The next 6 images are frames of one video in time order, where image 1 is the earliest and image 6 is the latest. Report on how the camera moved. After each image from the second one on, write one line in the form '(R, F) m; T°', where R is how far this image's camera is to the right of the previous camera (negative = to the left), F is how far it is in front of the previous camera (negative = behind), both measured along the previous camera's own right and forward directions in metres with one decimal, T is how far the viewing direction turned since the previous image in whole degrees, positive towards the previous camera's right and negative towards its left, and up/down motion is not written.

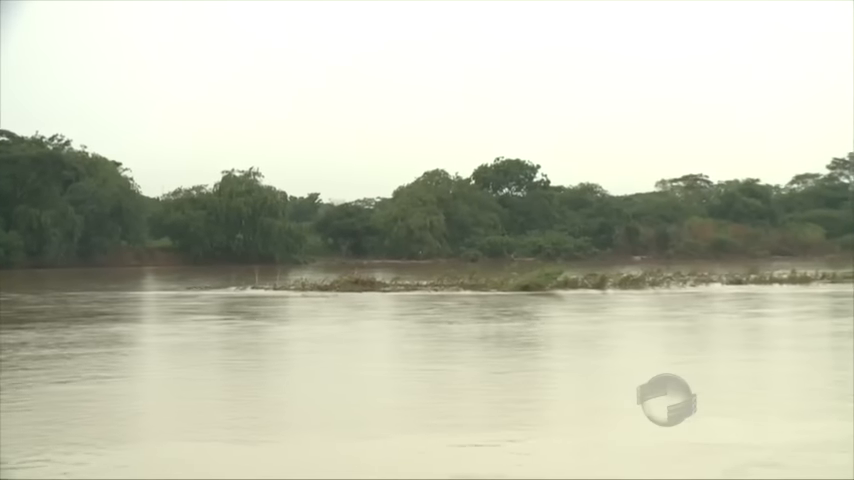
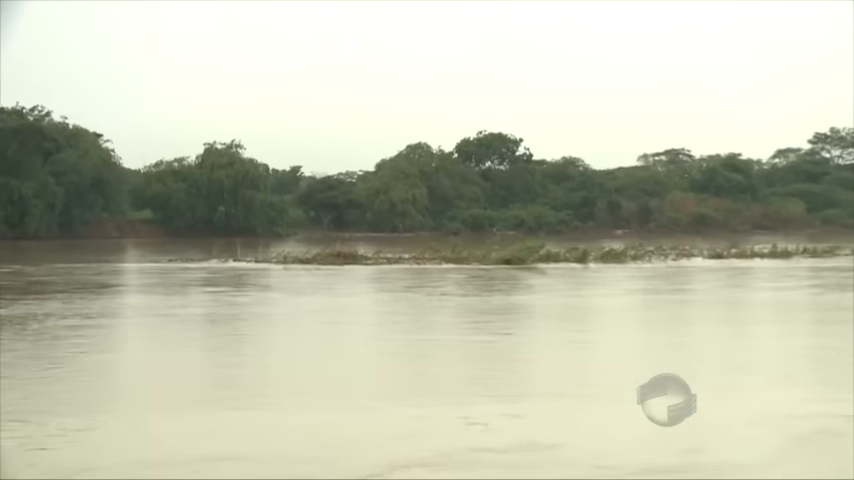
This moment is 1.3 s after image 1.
(+0.4, 0.0) m; -1°
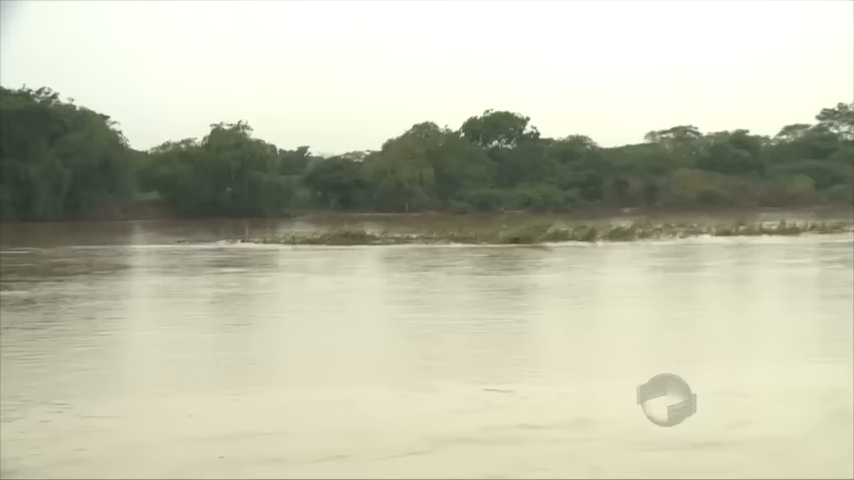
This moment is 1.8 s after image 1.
(-0.1, 0.0) m; 0°
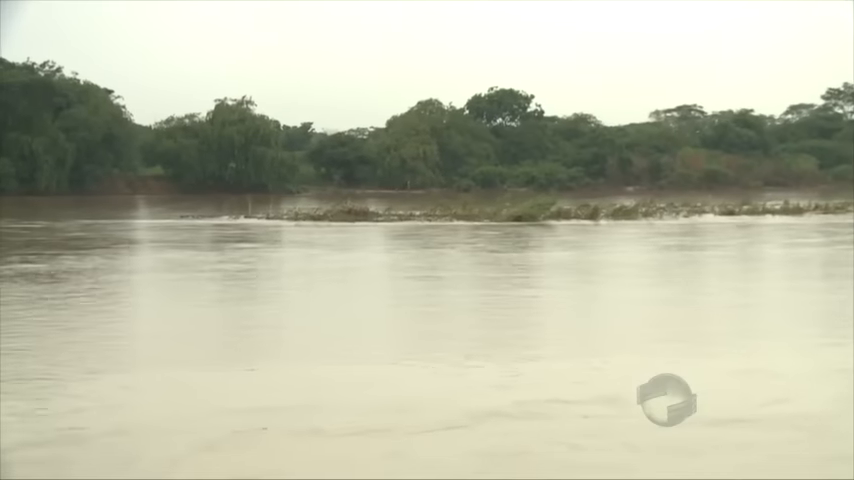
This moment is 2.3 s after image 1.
(-0.1, 0.0) m; 0°
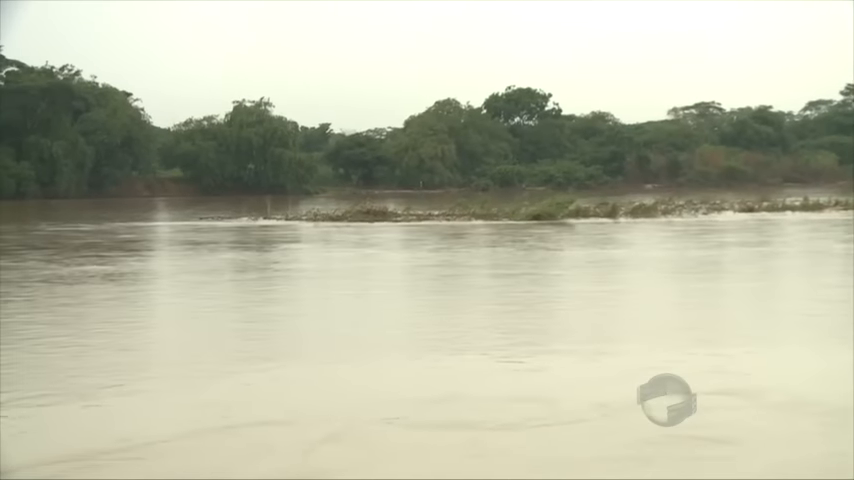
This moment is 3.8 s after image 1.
(+0.2, 0.0) m; -2°
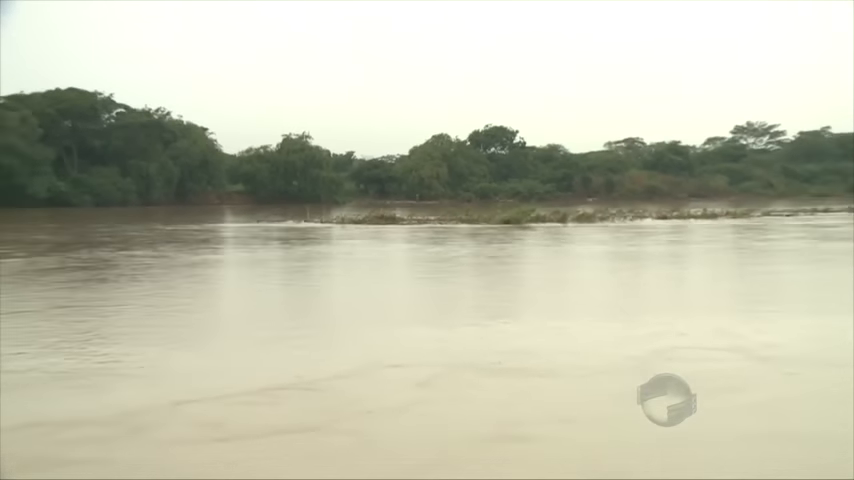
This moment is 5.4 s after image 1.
(-0.4, -5.3) m; +1°
